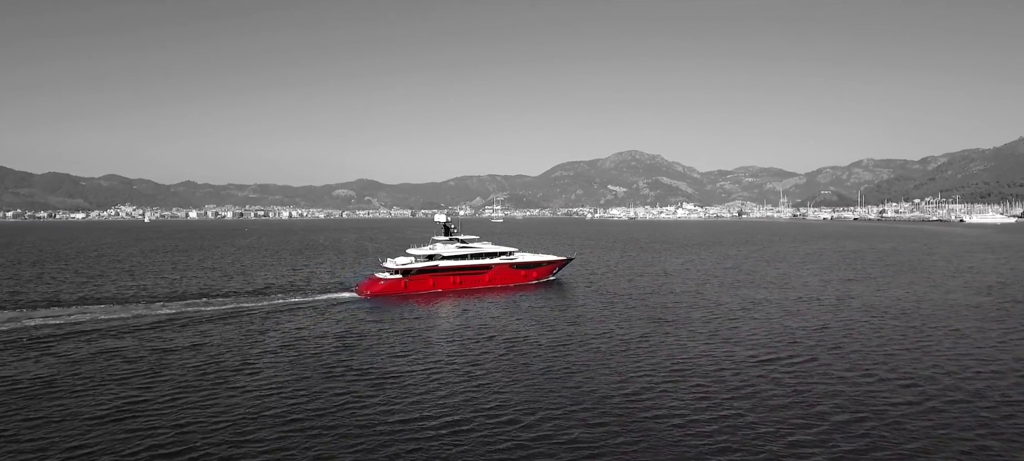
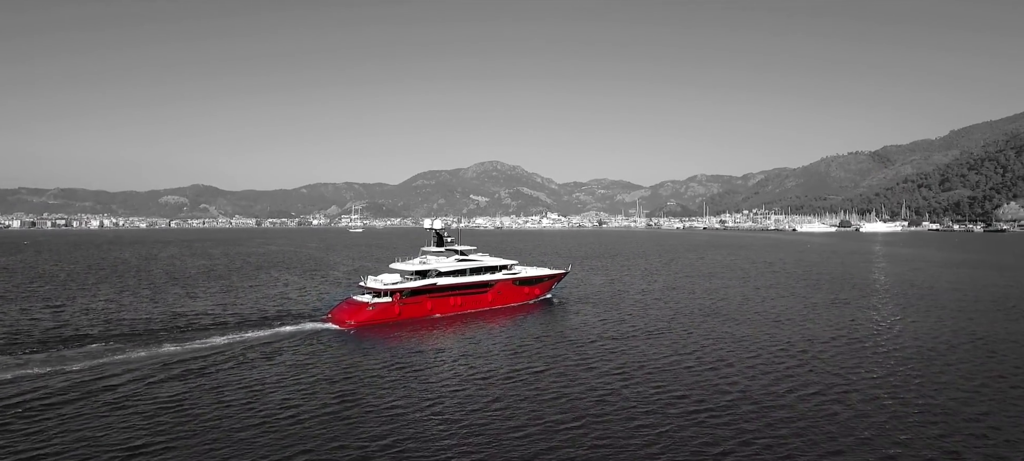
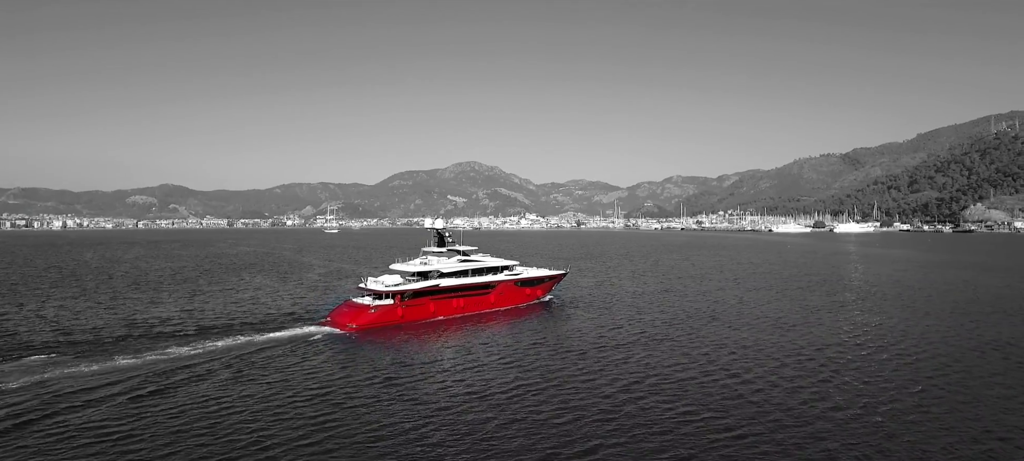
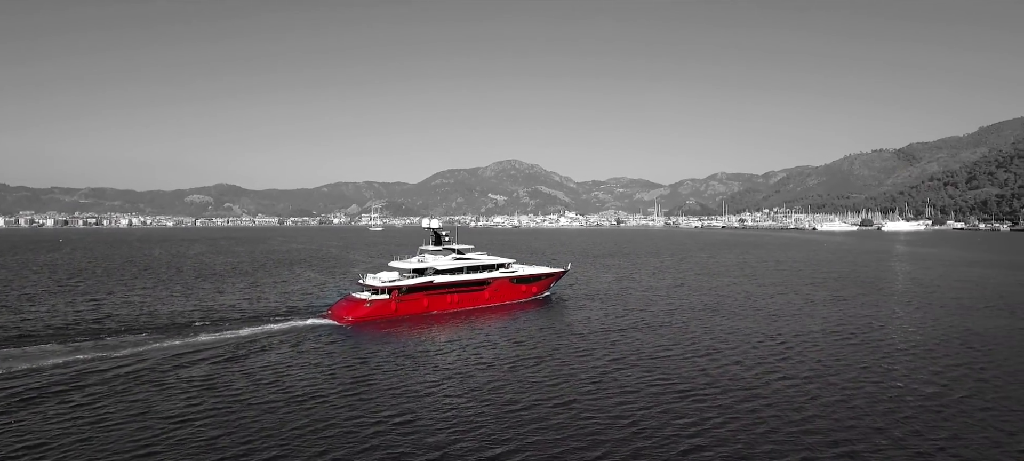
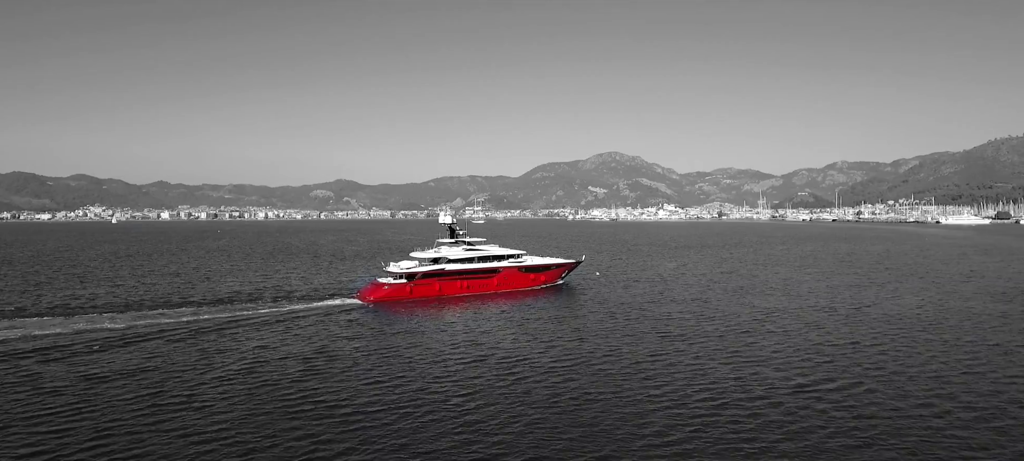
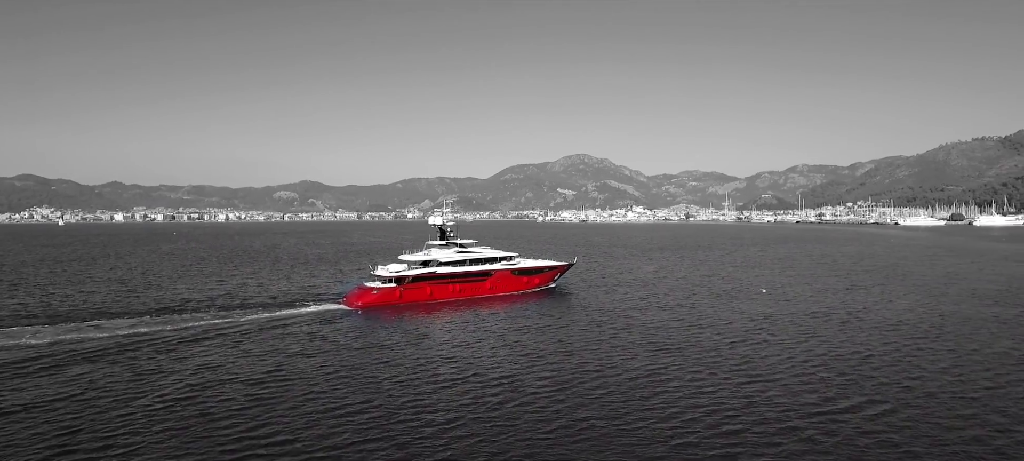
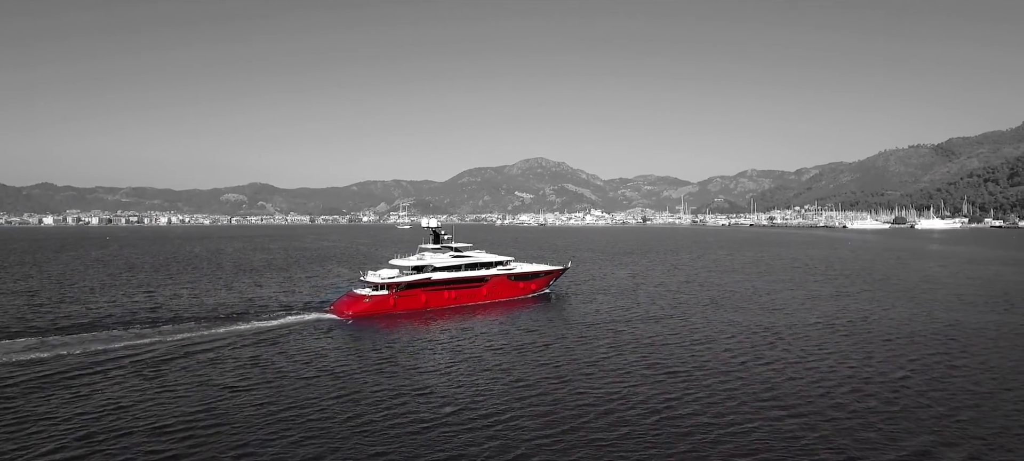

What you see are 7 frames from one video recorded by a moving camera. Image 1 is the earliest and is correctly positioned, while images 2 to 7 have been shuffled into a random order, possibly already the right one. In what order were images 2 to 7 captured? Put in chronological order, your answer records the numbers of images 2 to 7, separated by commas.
5, 6, 7, 4, 2, 3
